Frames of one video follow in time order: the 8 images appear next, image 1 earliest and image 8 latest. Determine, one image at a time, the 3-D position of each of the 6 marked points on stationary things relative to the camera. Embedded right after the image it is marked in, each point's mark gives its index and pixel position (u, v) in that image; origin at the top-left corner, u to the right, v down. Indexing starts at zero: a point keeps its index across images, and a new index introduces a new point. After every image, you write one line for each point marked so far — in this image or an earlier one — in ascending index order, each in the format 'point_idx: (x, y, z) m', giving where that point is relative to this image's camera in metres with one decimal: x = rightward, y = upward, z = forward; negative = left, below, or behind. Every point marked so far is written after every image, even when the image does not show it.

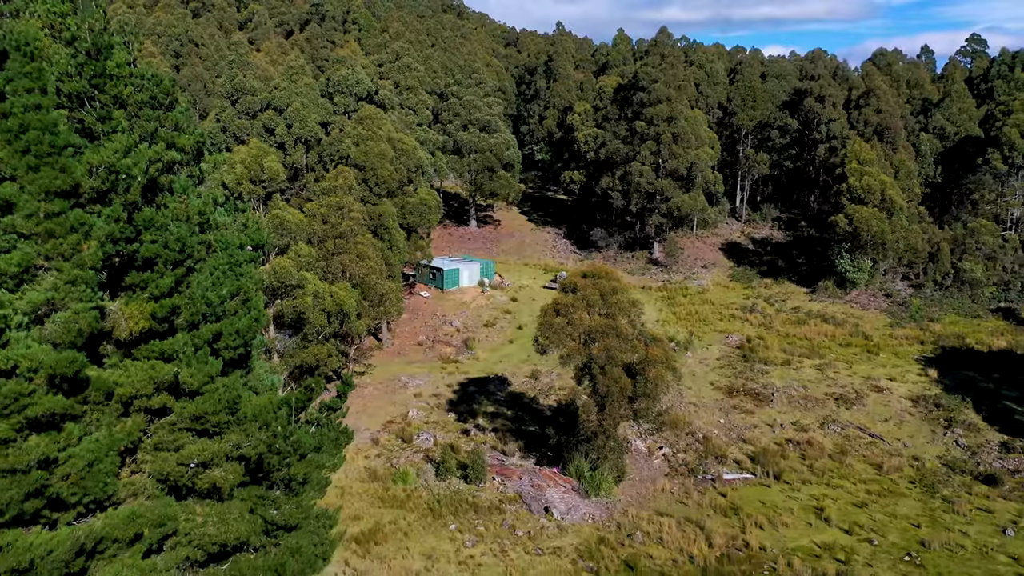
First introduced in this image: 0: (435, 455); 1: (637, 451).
0: (-1.6, -3.3, +18.2) m
1: (+2.6, -3.4, +18.5) m
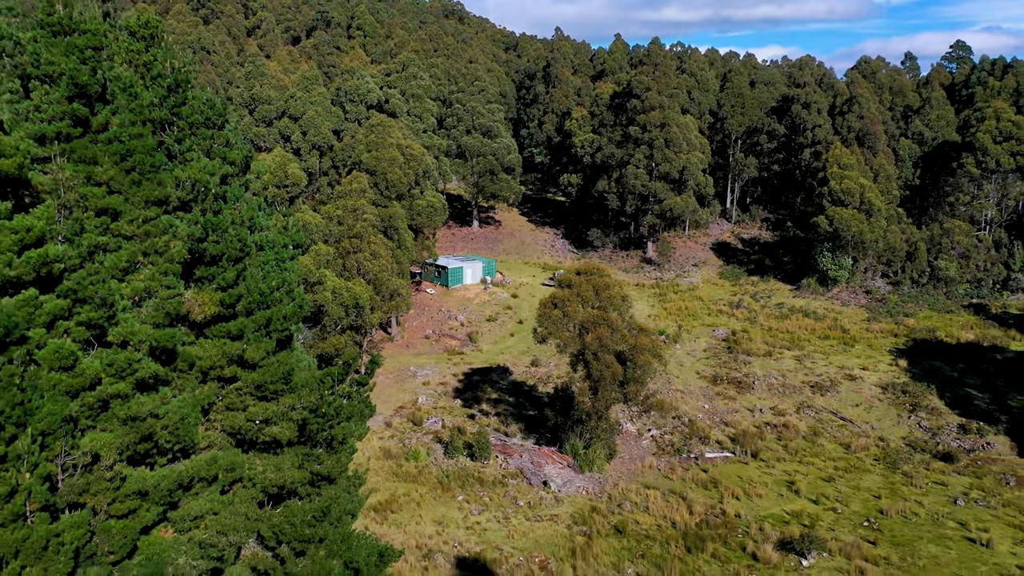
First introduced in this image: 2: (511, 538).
0: (-1.6, -3.3, +20.0) m
1: (+2.7, -3.3, +20.3) m
2: (0.0, -4.4, +15.8) m
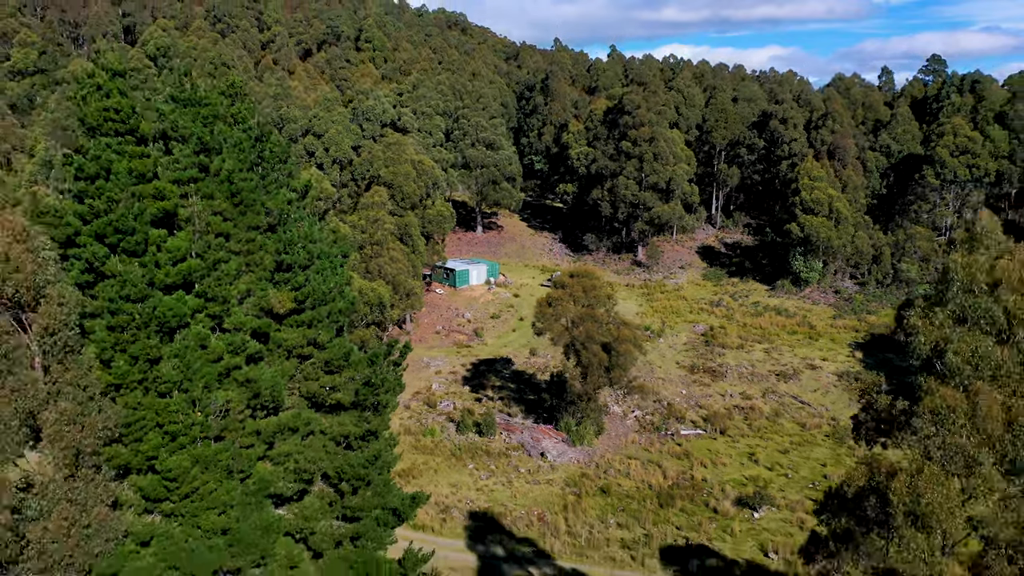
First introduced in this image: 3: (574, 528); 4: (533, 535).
0: (-1.5, -3.3, +23.2) m
1: (+2.7, -3.3, +23.5) m
2: (+0.1, -4.4, +19.0) m
3: (+1.3, -4.7, +17.5) m
4: (+0.5, -4.7, +17.4) m
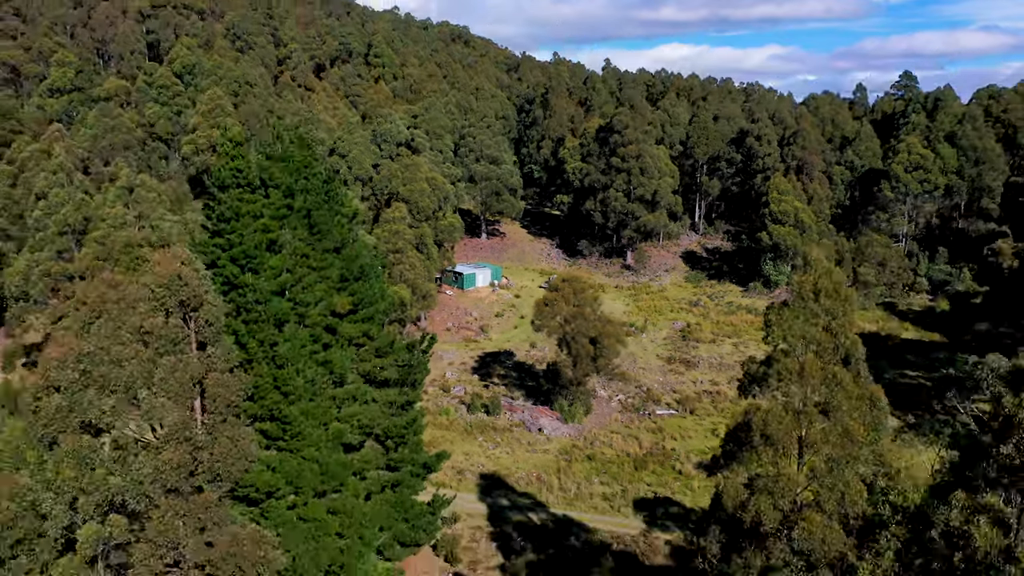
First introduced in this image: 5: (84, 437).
0: (-1.4, -3.4, +27.4) m
1: (+2.8, -3.4, +27.7) m
2: (+0.2, -4.5, +23.2) m
3: (+1.4, -4.8, +21.7) m
4: (+0.5, -4.8, +21.7) m
5: (-5.6, -2.2, +12.1) m
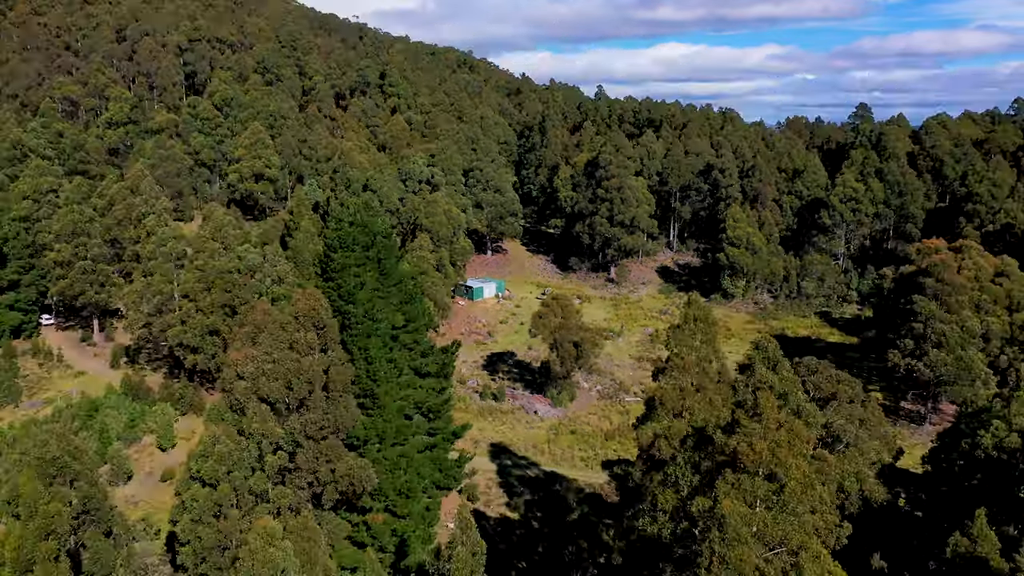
0: (-1.4, -4.0, +35.3) m
1: (+2.9, -4.0, +35.6) m
2: (+0.3, -5.1, +31.1) m
3: (+1.4, -5.4, +29.6) m
4: (+0.6, -5.4, +29.6) m
5: (-5.5, -2.9, +20.0) m
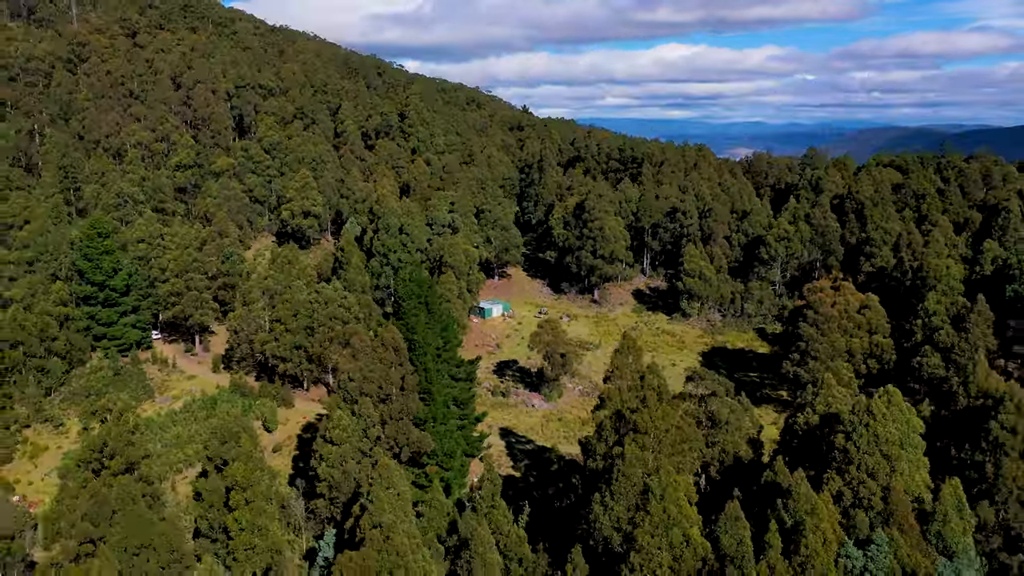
0: (-1.2, -5.3, +47.7) m
1: (+3.1, -5.3, +48.0) m
2: (+0.4, -6.5, +43.5) m
3: (+1.6, -6.8, +42.0) m
4: (+0.8, -6.8, +41.9) m
5: (-5.3, -4.3, +32.4) m
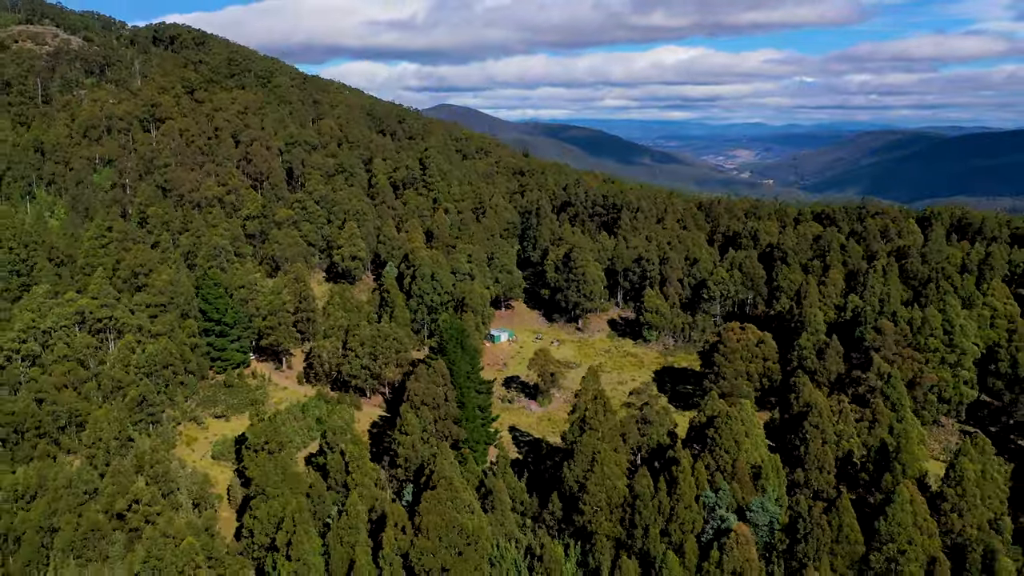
0: (-0.9, -8.1, +66.6) m
1: (+3.3, -8.2, +66.9) m
2: (+0.7, -9.3, +62.4) m
3: (+1.9, -9.6, +60.9) m
4: (+1.1, -9.6, +60.9) m
5: (-5.0, -7.0, +51.3) m
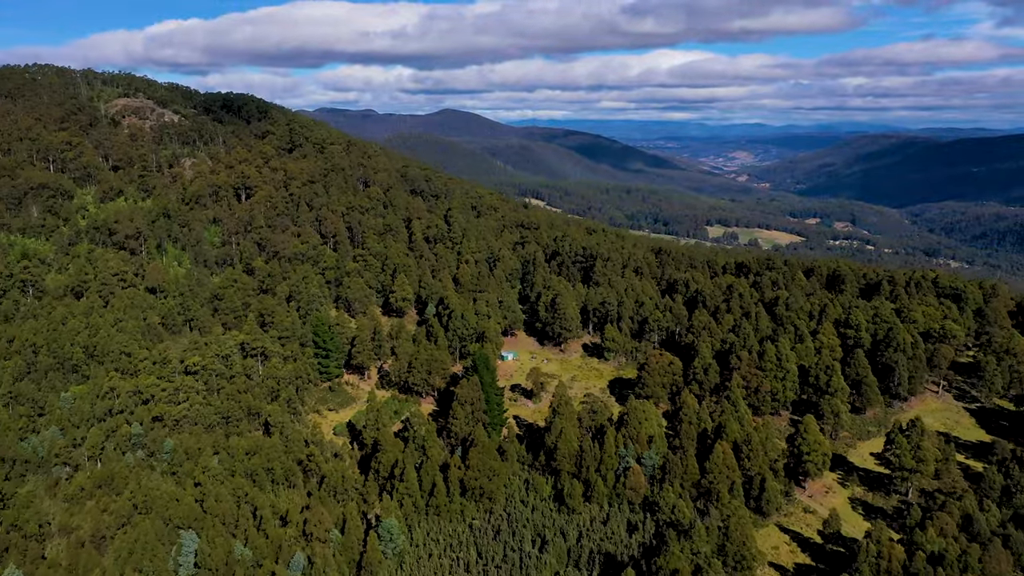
0: (-0.5, -12.8, +103.8) m
1: (+3.8, -12.8, +104.1) m
2: (+1.2, -13.9, +99.6) m
3: (+2.3, -14.2, +98.1) m
4: (+1.5, -14.3, +98.0) m
5: (-4.5, -11.7, +88.5) m
